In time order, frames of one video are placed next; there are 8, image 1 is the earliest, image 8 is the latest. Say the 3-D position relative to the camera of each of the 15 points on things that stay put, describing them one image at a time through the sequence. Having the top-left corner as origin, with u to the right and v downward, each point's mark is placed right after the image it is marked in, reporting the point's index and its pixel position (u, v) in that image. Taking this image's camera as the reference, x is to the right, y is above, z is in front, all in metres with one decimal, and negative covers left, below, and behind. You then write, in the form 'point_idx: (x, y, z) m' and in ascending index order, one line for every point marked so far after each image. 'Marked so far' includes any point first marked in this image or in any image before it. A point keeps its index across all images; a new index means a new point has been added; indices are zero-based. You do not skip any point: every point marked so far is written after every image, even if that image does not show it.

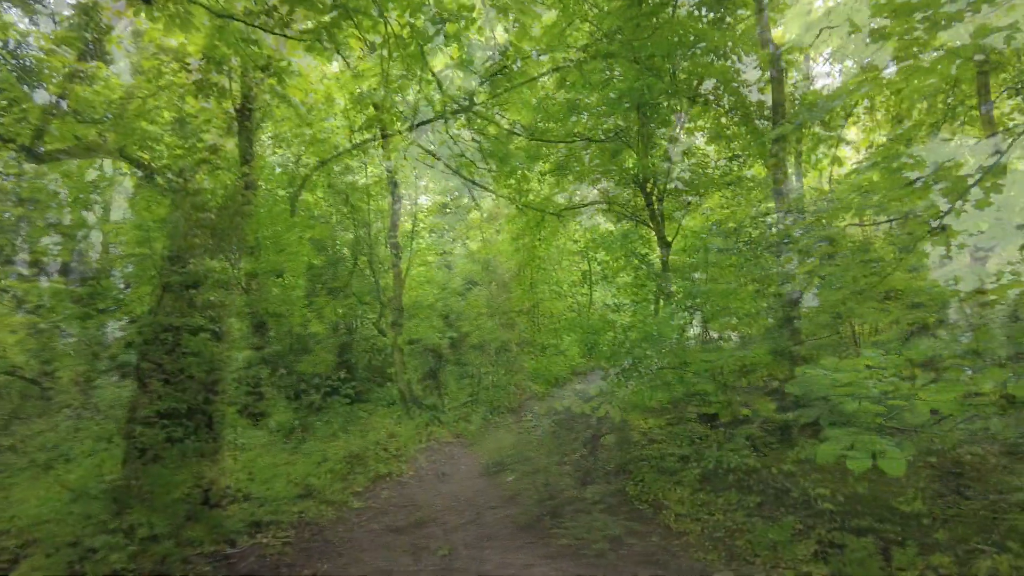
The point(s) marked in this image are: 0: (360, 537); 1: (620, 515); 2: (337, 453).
0: (-1.0, -1.6, +4.4) m
1: (+0.7, -1.6, +4.7) m
2: (-1.6, -1.5, +6.1) m
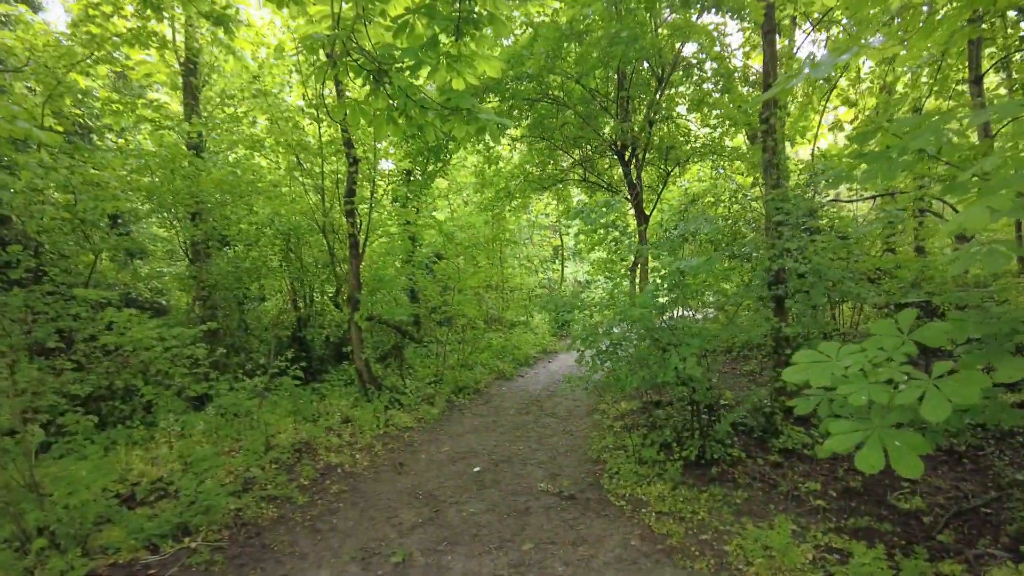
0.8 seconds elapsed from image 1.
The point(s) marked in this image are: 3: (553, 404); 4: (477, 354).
0: (-1.2, -1.5, +3.9) m
1: (+0.5, -1.4, +4.2) m
2: (-1.9, -1.3, +5.6) m
3: (+0.5, -1.3, +7.2) m
4: (-0.5, -0.9, +9.0) m
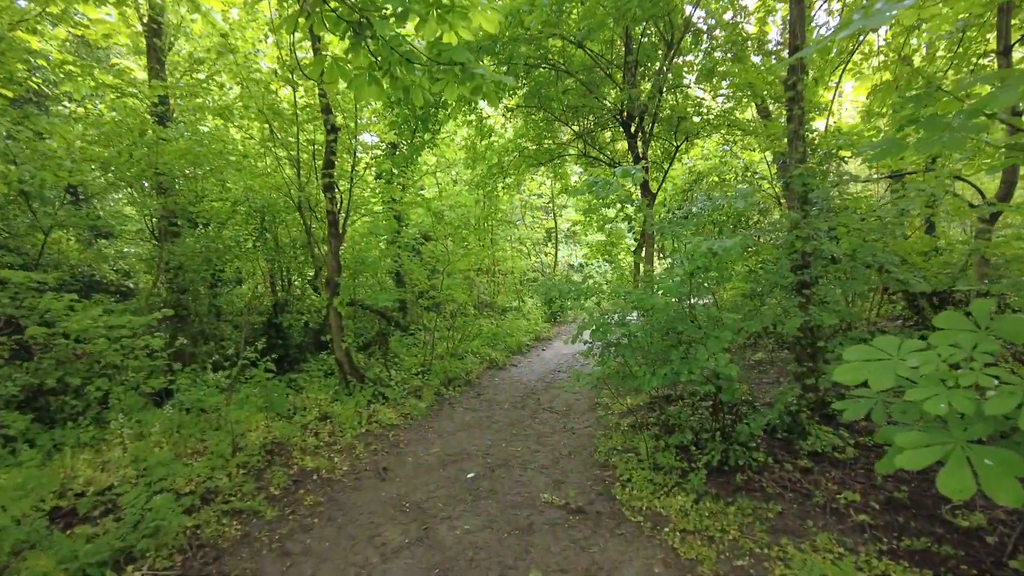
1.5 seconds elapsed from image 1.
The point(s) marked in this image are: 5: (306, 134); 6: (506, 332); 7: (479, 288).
0: (-1.2, -1.4, +3.4) m
1: (+0.5, -1.3, +3.7) m
2: (-1.9, -1.1, +5.0) m
3: (+0.4, -1.1, +6.7) m
4: (-0.5, -0.7, +8.4) m
5: (-1.9, +1.4, +6.4) m
6: (-0.1, -0.6, +9.5) m
7: (-0.4, 0.0, +8.9) m
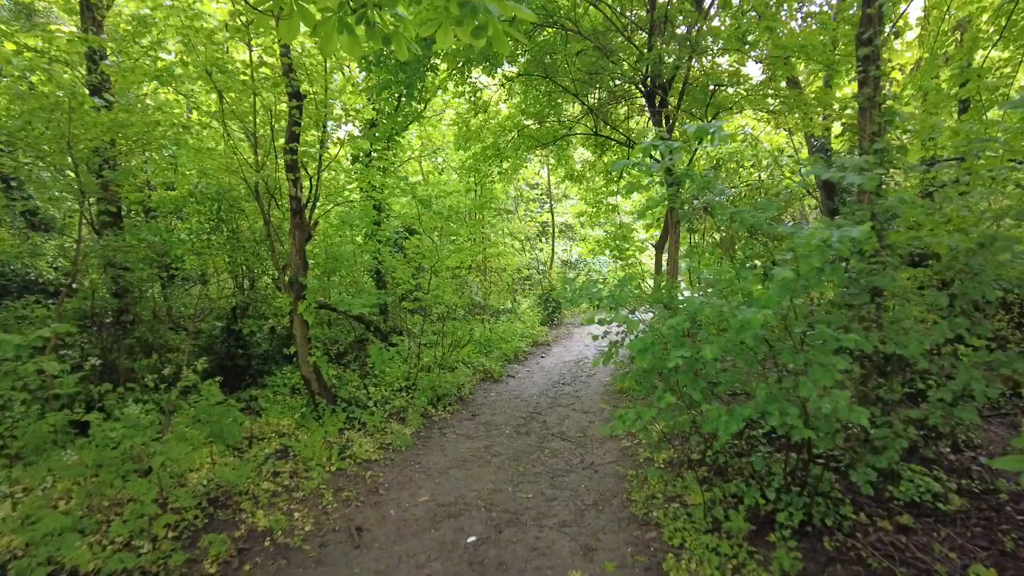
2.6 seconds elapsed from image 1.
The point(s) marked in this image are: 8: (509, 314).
0: (-1.1, -1.4, +2.3) m
1: (+0.6, -1.3, +2.7) m
2: (-1.8, -1.2, +3.9) m
3: (+0.4, -1.1, +5.7) m
4: (-0.6, -0.7, +7.3) m
5: (-1.9, +1.4, +5.3) m
6: (-0.2, -0.6, +8.4) m
7: (-0.5, 0.0, +7.8) m
8: (0.0, -0.4, +9.3) m
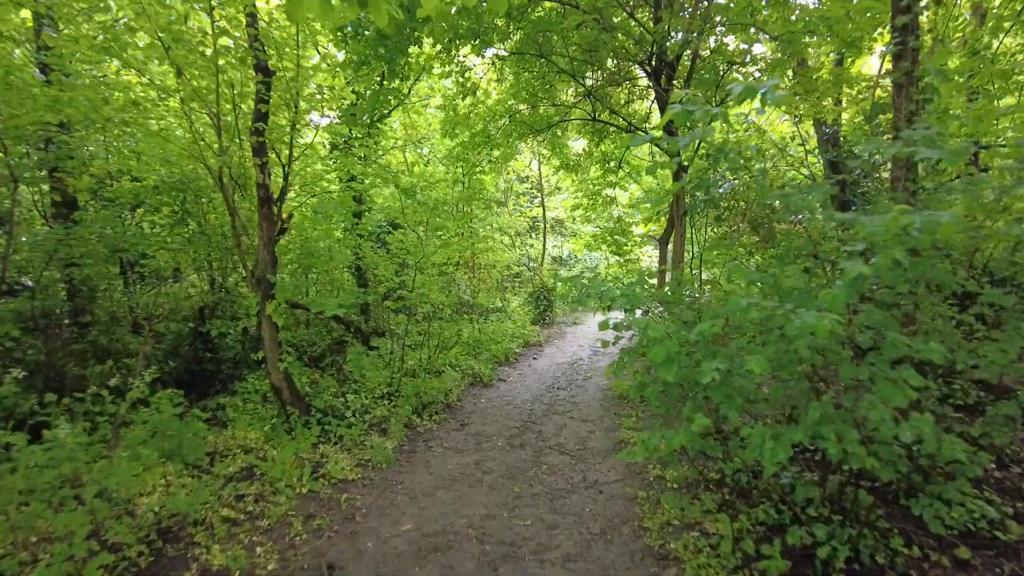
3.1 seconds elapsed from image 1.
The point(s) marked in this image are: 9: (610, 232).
0: (-1.1, -1.4, +1.8) m
1: (+0.6, -1.3, +2.2) m
2: (-1.9, -1.1, +3.4) m
3: (+0.4, -1.1, +5.2) m
4: (-0.7, -0.7, +6.8) m
5: (-2.0, +1.4, +4.8) m
6: (-0.3, -0.6, +7.9) m
7: (-0.6, 0.0, +7.3) m
8: (-0.2, -0.3, +8.8) m
9: (+1.0, +0.6, +7.1) m
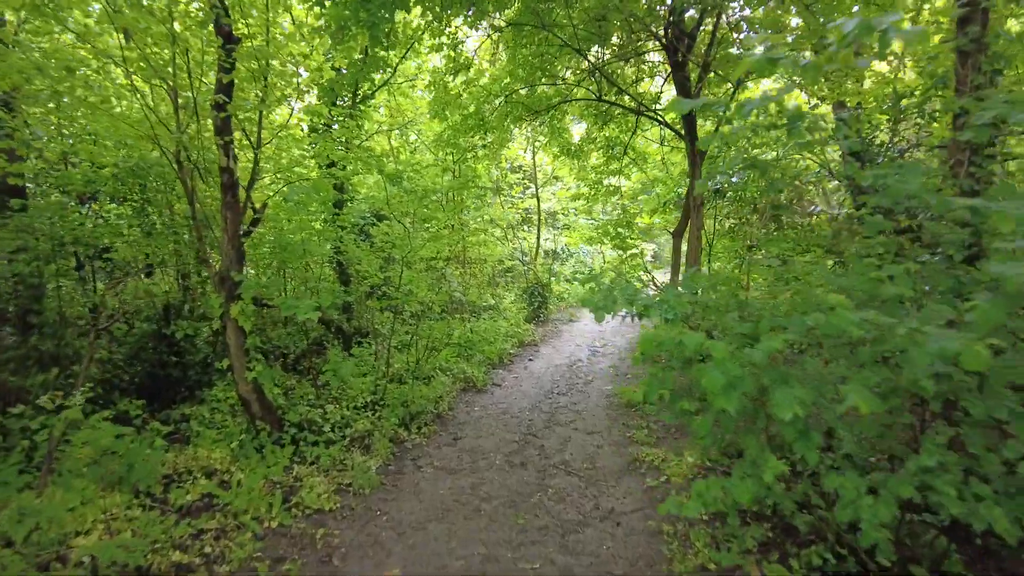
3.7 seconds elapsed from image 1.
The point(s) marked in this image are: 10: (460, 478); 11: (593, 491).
0: (-1.1, -1.4, +1.2) m
1: (+0.7, -1.4, +1.7) m
2: (-1.8, -1.2, +2.8) m
3: (+0.3, -1.1, +4.6) m
4: (-0.7, -0.6, +6.3) m
5: (-2.0, +1.4, +4.2) m
6: (-0.3, -0.5, +7.4) m
7: (-0.6, 0.0, +6.7) m
8: (-0.3, -0.3, +8.3) m
9: (+1.0, +0.6, +6.6) m
10: (-0.3, -1.1, +4.1) m
11: (+0.5, -1.1, +3.8) m
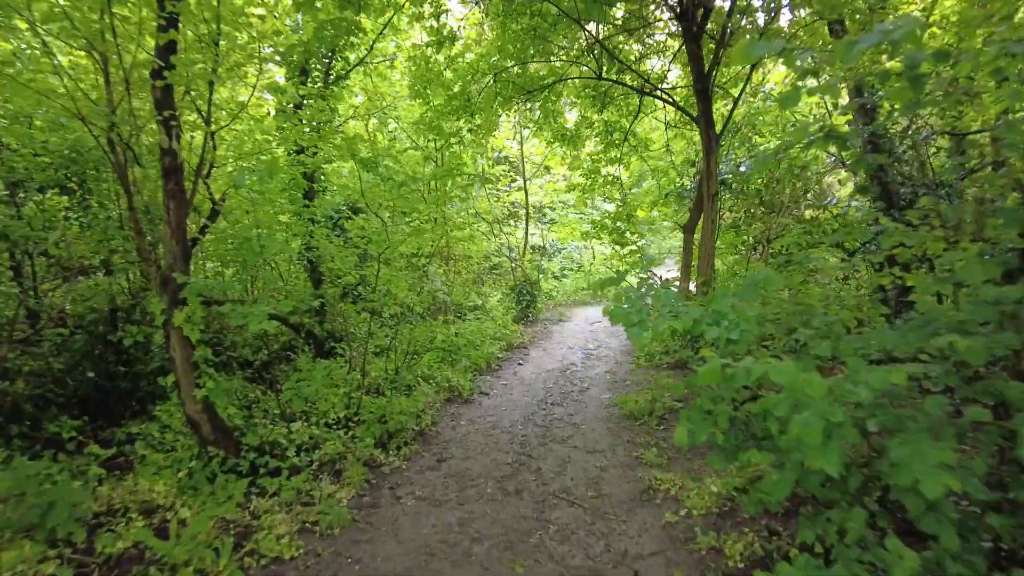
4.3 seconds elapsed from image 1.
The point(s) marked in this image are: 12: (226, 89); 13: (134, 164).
0: (-1.0, -1.5, +0.6) m
1: (+0.7, -1.4, +1.1) m
2: (-1.8, -1.2, +2.2) m
3: (+0.3, -1.1, +4.1) m
4: (-0.8, -0.6, +5.7) m
5: (-2.0, +1.4, +3.5) m
6: (-0.4, -0.5, +6.8) m
7: (-0.7, +0.1, +6.1) m
8: (-0.4, -0.3, +7.7) m
9: (+0.9, +0.6, +6.1) m
10: (-0.3, -1.2, +3.5) m
11: (+0.4, -1.2, +3.3) m
12: (-1.8, +1.3, +4.3) m
13: (-2.2, +0.7, +3.9) m
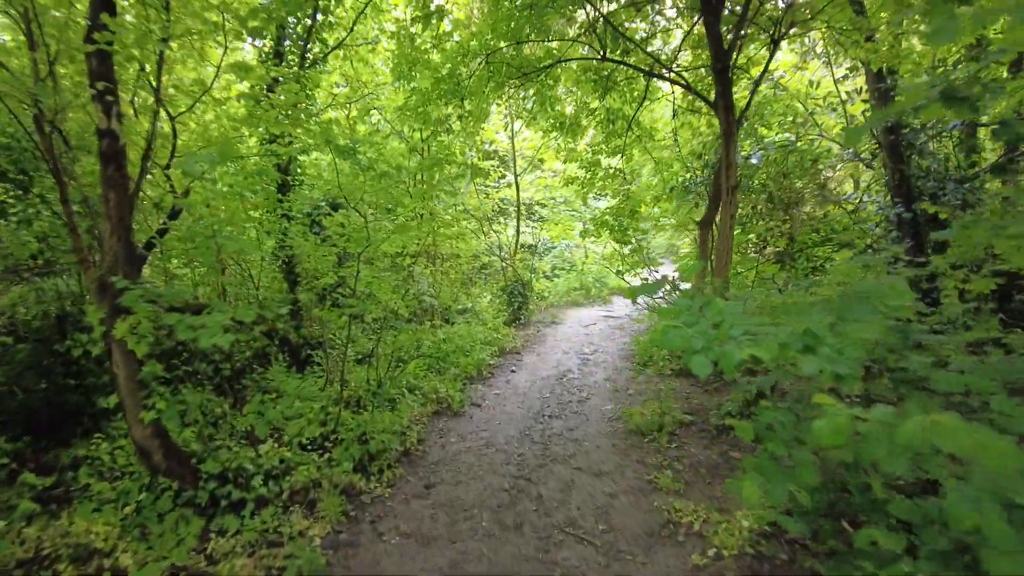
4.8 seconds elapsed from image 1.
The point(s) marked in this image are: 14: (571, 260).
0: (-0.9, -1.5, +0.1) m
1: (+0.7, -1.4, +0.7) m
2: (-1.8, -1.2, +1.7) m
3: (+0.3, -1.1, +3.6) m
4: (-0.8, -0.6, +5.2) m
5: (-2.0, +1.4, +3.0) m
6: (-0.5, -0.6, +6.3) m
7: (-0.8, 0.0, +5.7) m
8: (-0.5, -0.3, +7.2) m
9: (+0.8, +0.6, +5.6) m
10: (-0.3, -1.2, +3.1) m
11: (+0.4, -1.2, +2.8) m
12: (-1.8, +1.2, +3.8) m
13: (-2.2, +0.7, +3.4) m
14: (+1.0, +0.5, +11.1) m
